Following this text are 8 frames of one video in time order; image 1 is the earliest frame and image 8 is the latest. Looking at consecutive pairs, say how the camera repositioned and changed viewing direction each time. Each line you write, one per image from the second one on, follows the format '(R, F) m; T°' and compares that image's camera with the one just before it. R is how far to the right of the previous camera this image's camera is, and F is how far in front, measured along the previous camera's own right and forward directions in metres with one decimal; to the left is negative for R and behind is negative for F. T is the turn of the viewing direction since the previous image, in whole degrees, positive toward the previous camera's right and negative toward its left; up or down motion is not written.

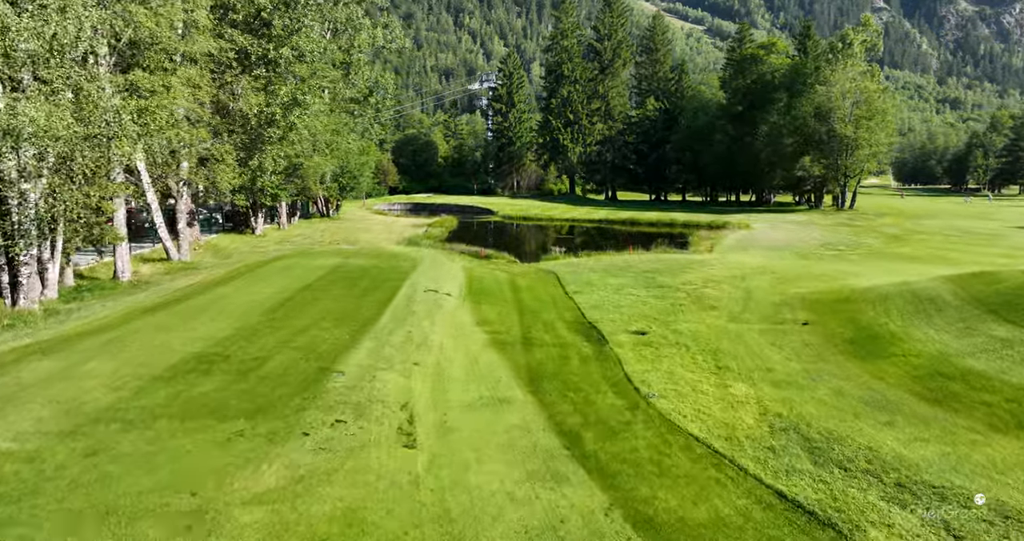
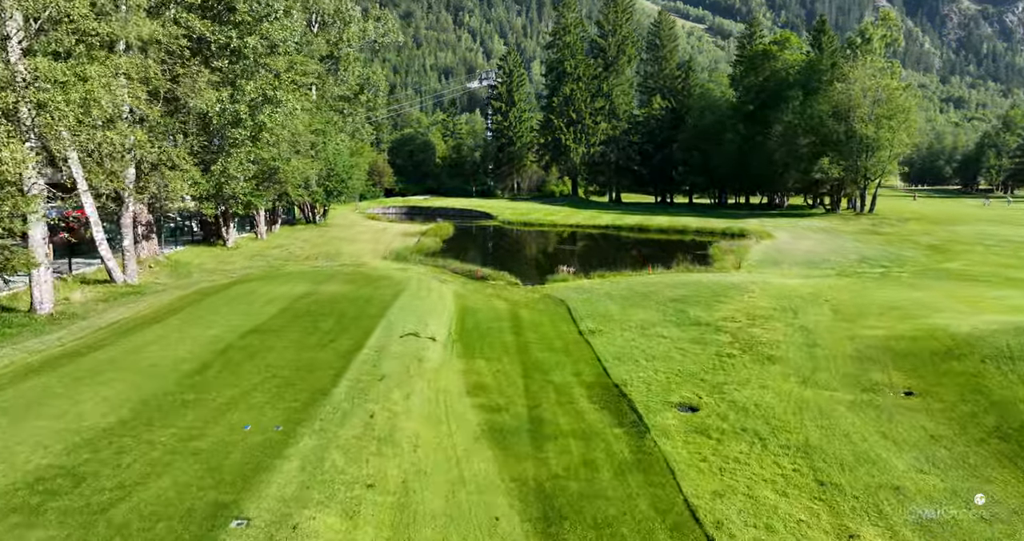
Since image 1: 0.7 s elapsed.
(0.0, +3.2) m; 0°
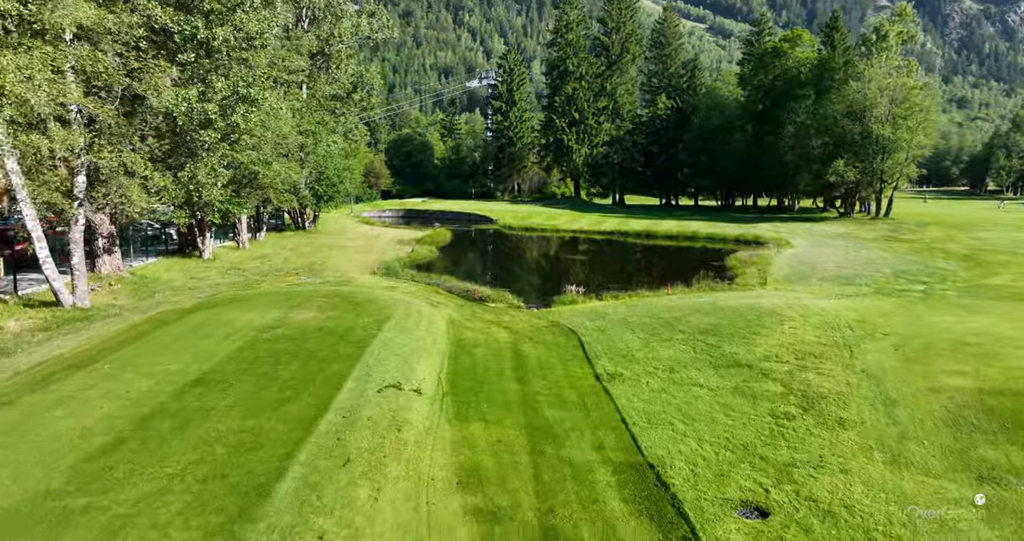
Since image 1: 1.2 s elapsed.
(0.0, +2.3) m; 0°
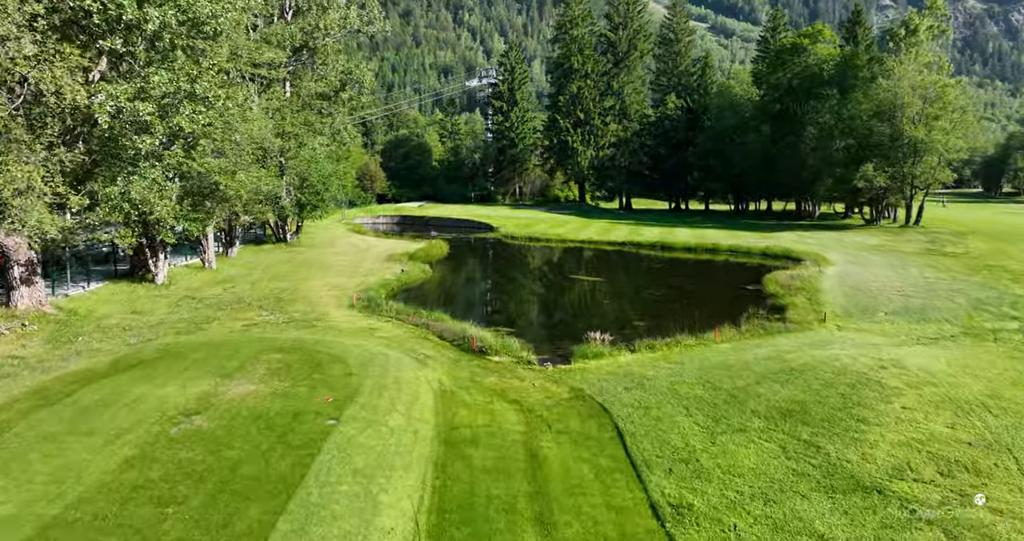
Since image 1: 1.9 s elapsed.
(-0.1, +3.8) m; 0°
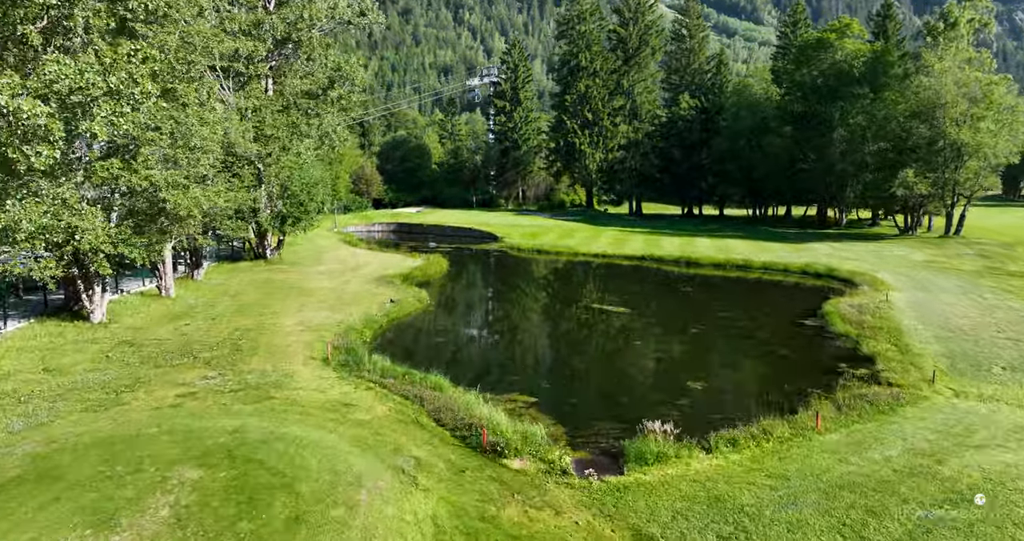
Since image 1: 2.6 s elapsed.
(-0.3, +4.1) m; 0°
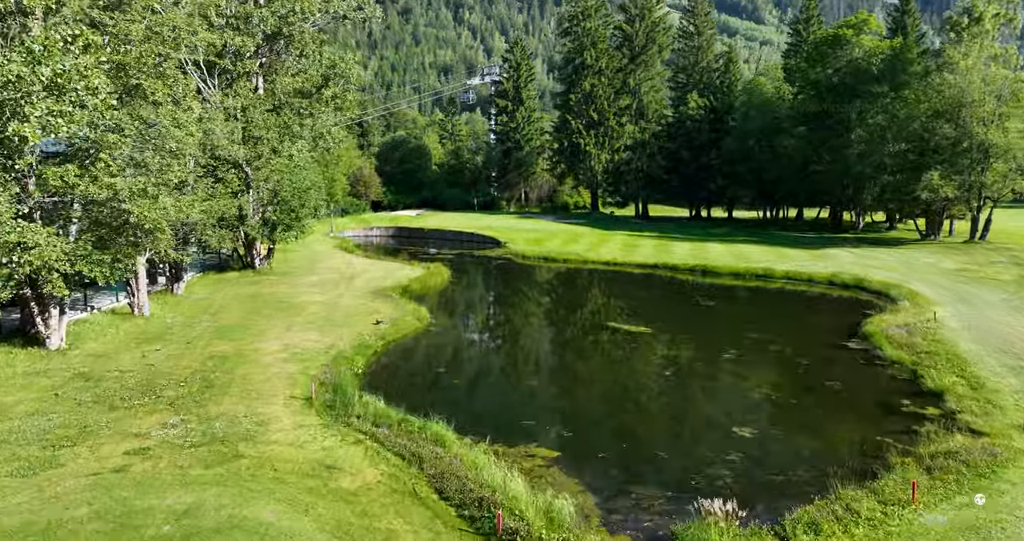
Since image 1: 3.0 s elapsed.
(-0.2, +2.1) m; 0°
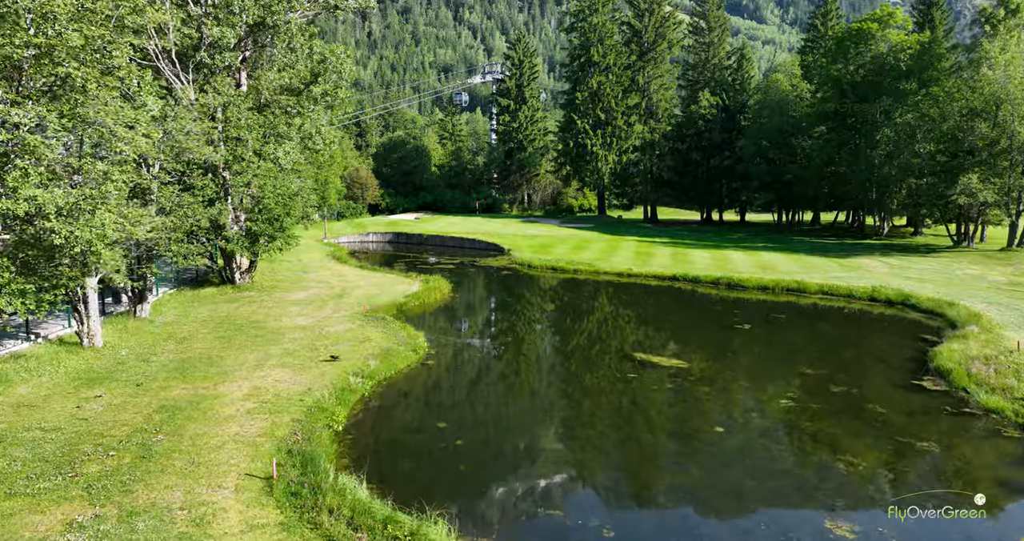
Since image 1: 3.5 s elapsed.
(-0.3, +2.9) m; 0°
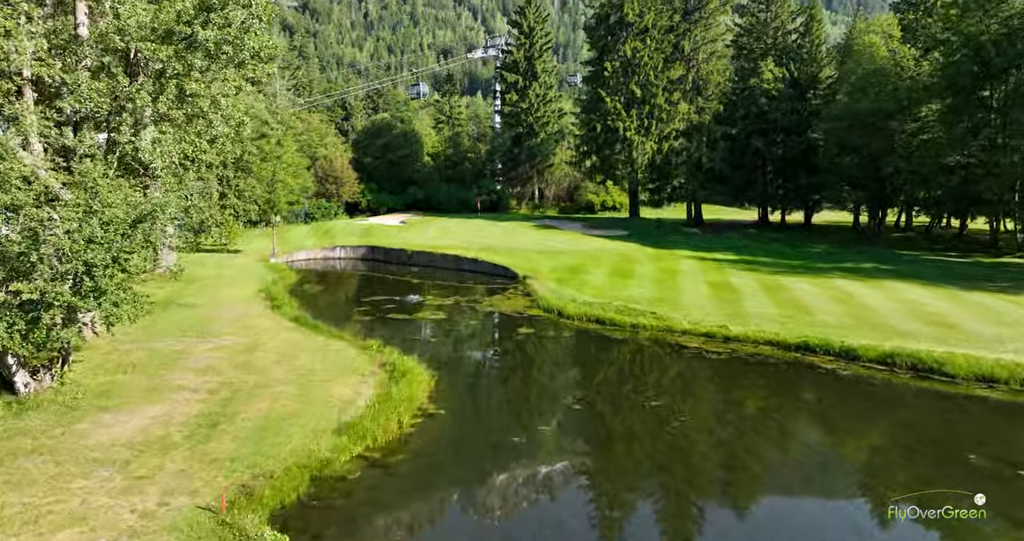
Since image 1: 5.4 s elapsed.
(-0.6, +13.3) m; 0°
